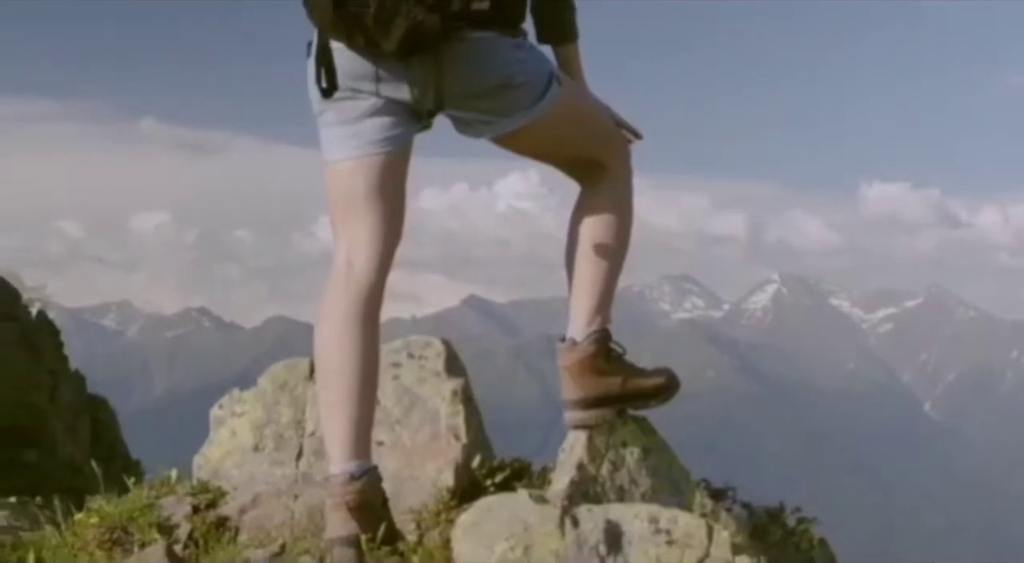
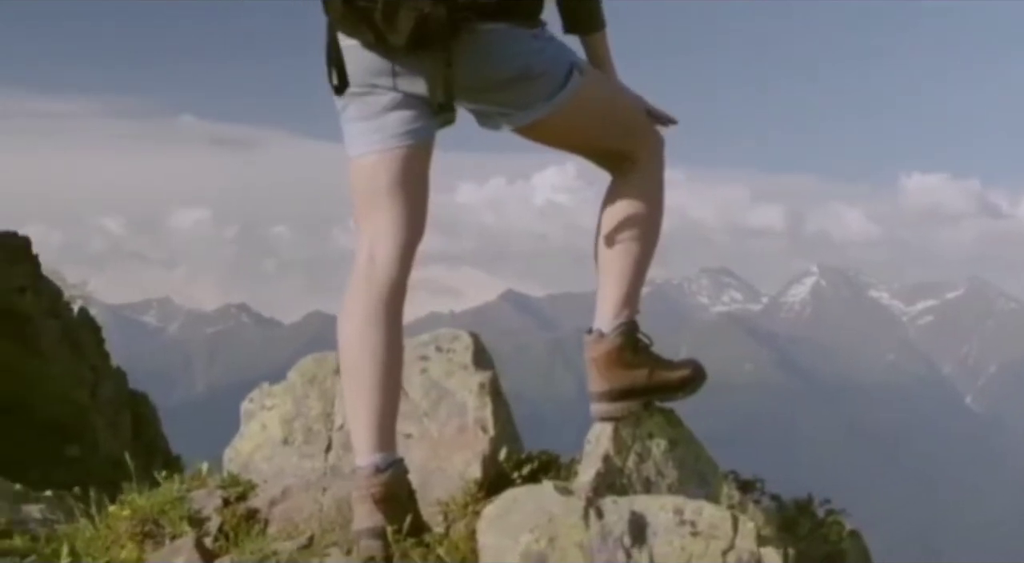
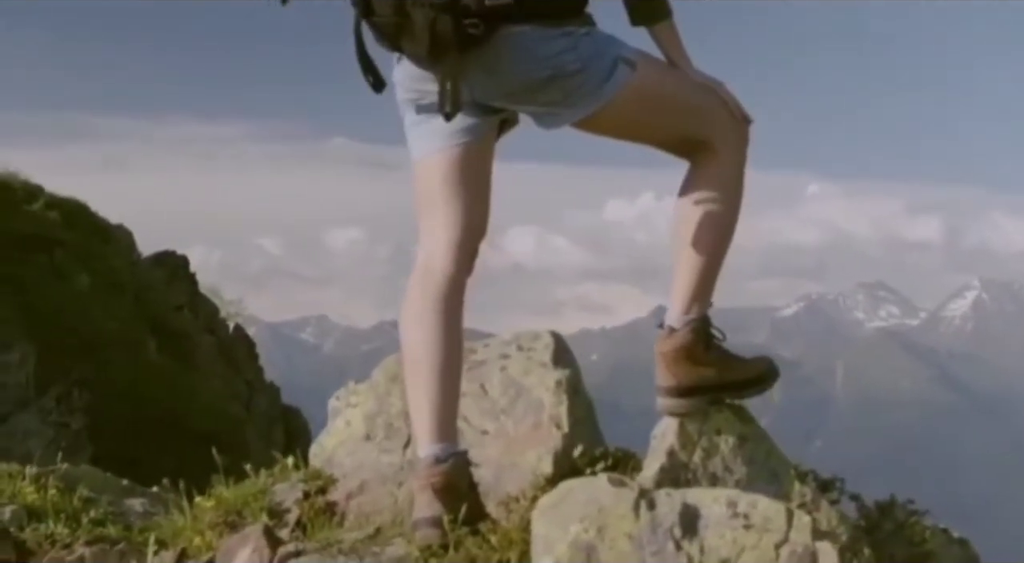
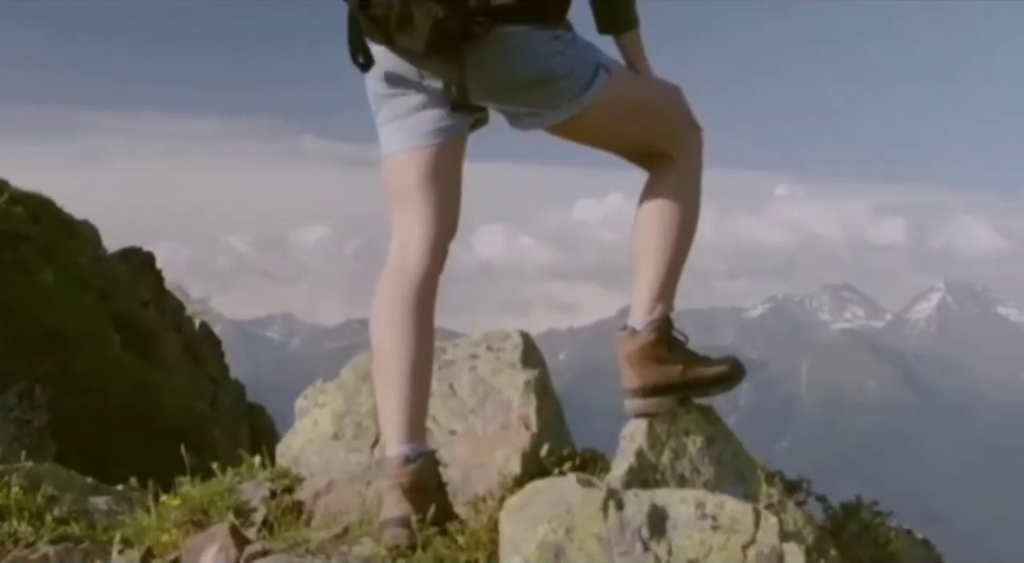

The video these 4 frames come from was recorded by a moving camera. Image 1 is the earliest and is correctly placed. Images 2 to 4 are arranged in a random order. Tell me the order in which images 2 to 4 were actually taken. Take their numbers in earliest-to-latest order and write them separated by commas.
2, 3, 4
